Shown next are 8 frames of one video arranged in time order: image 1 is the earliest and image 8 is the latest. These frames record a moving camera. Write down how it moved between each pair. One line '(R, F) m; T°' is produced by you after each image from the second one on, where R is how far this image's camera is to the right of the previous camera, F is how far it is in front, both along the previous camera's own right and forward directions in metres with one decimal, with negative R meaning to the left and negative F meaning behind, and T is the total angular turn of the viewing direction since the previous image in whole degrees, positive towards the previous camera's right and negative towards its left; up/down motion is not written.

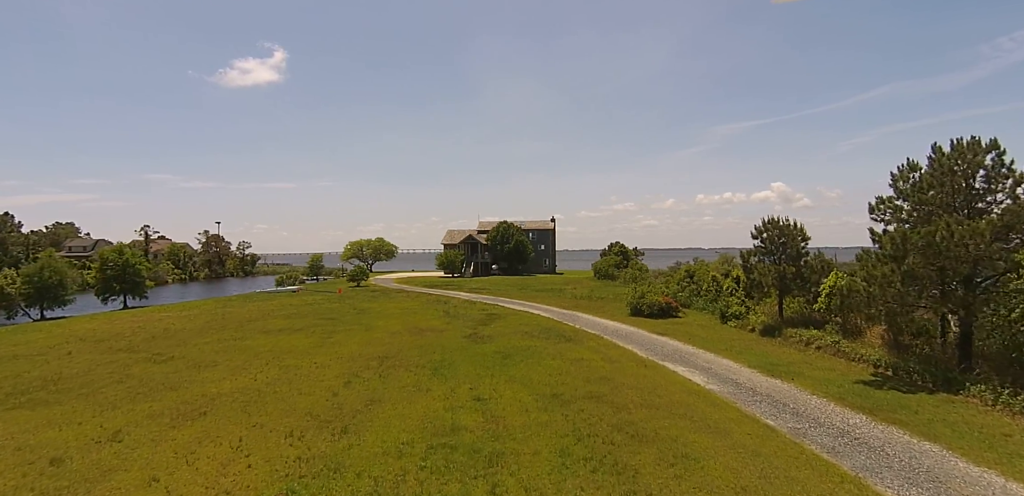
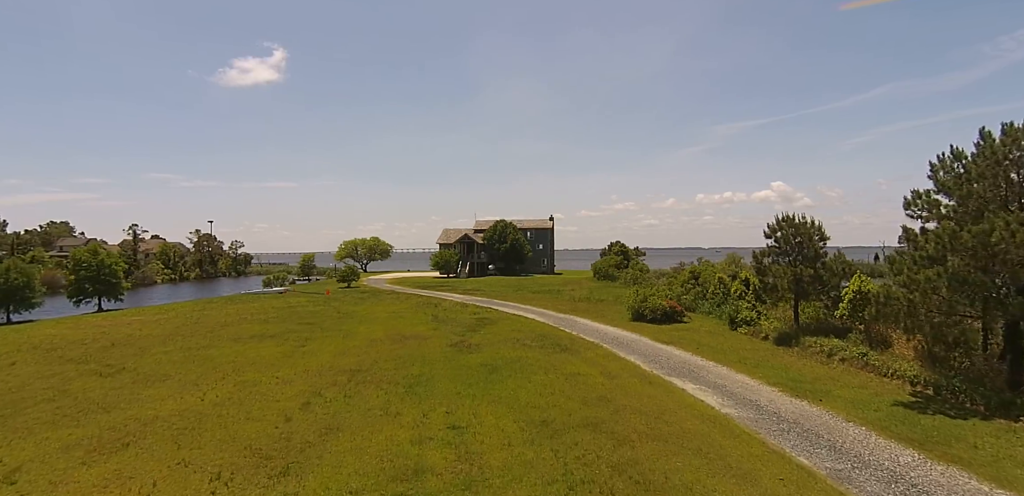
(+0.5, +2.9) m; 0°
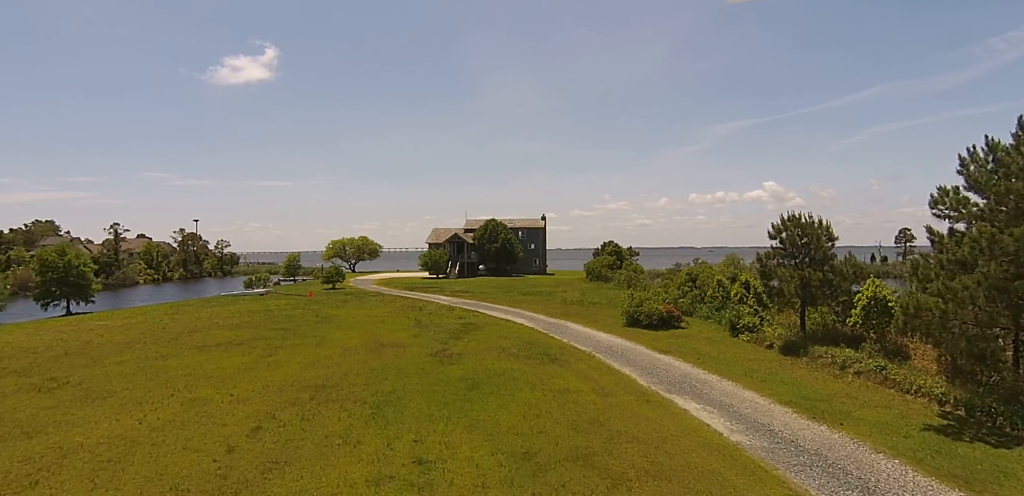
(+0.4, +2.3) m; +1°
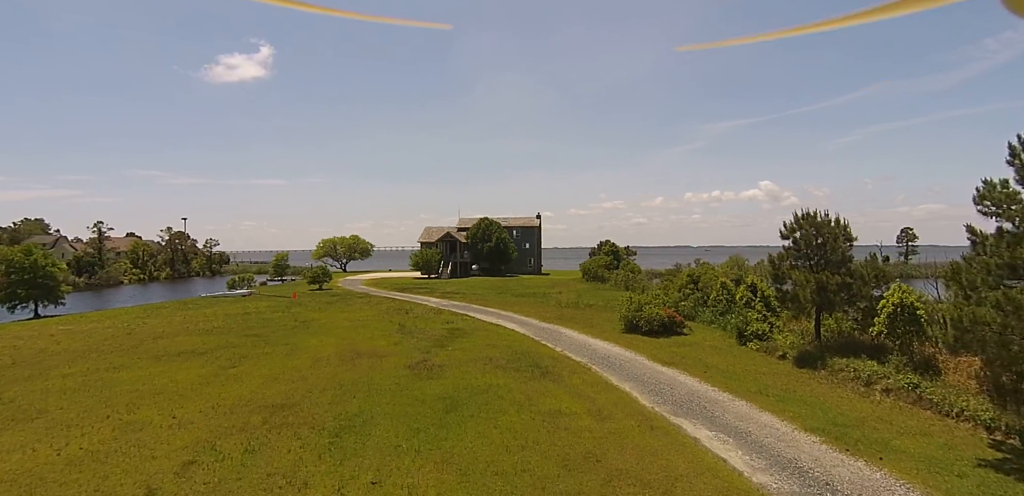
(+0.4, +2.5) m; 0°
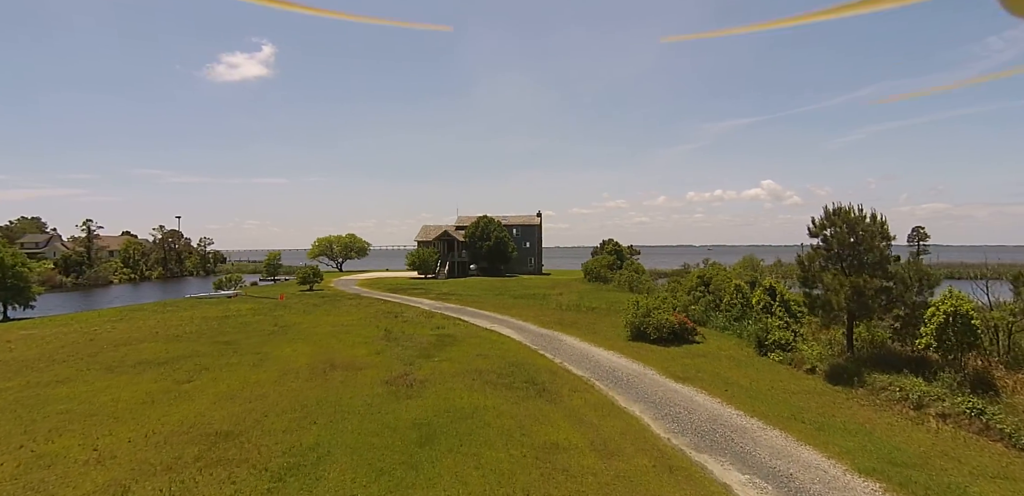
(+0.3, +3.0) m; 0°
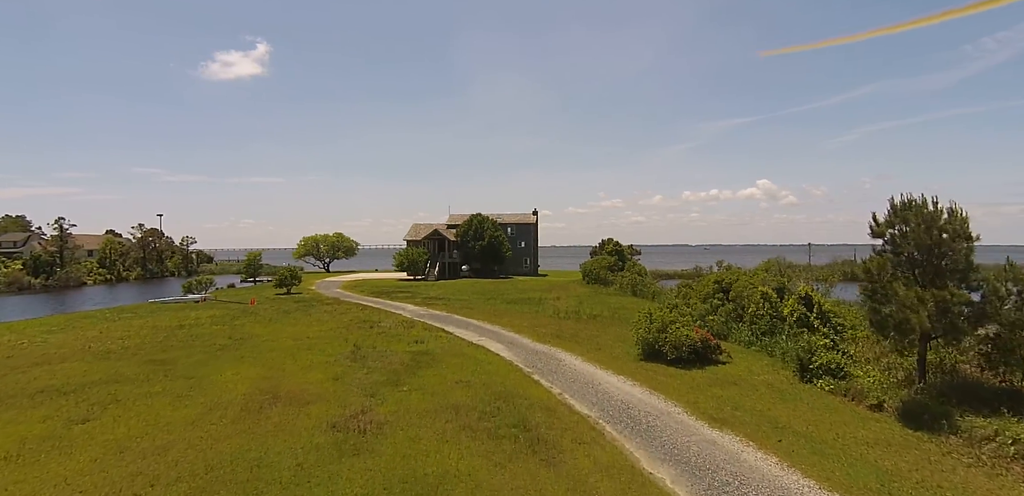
(+0.3, +4.8) m; 0°
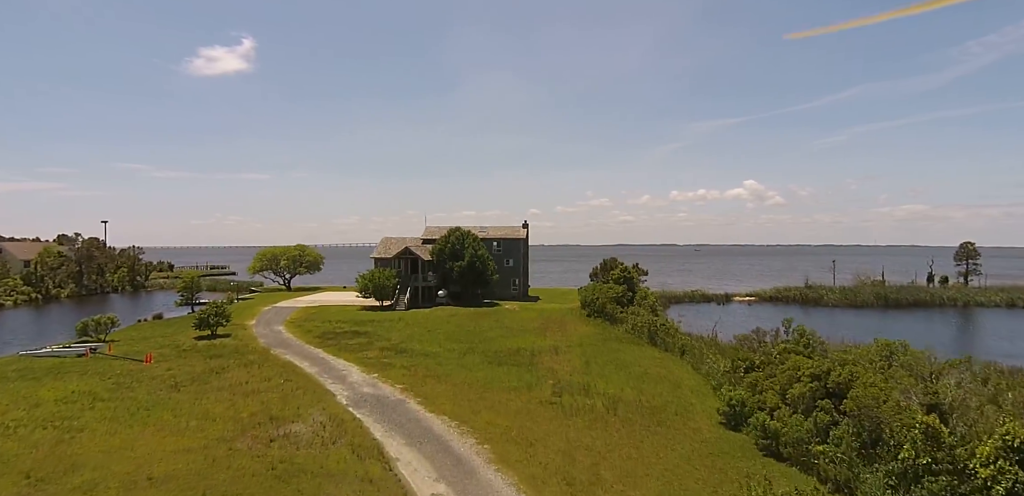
(+0.3, +12.7) m; +1°
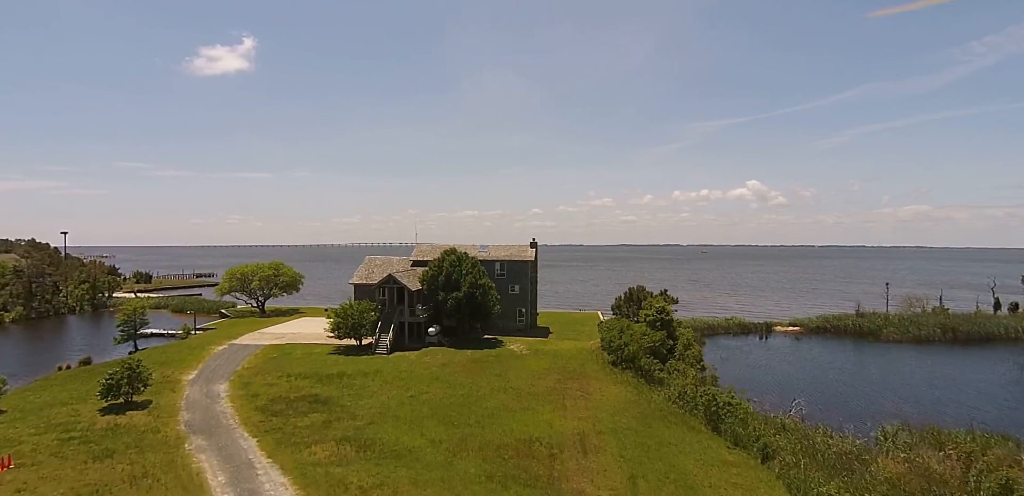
(-0.4, +11.9) m; 0°
